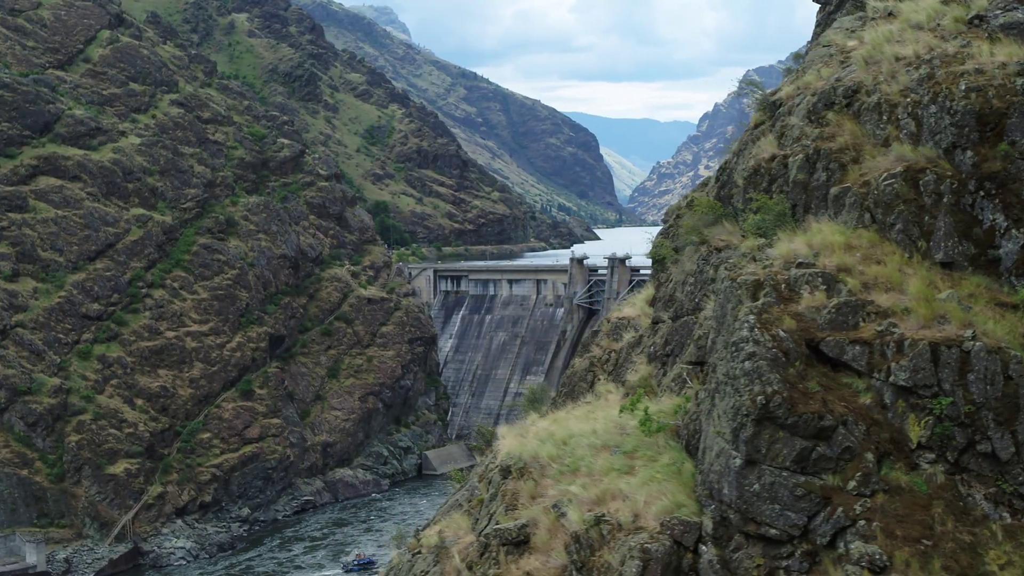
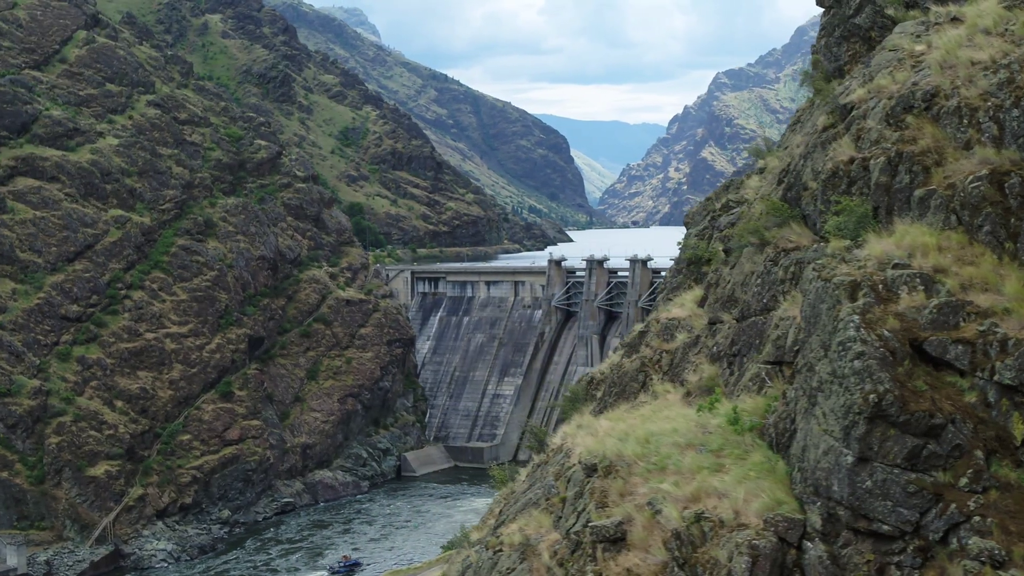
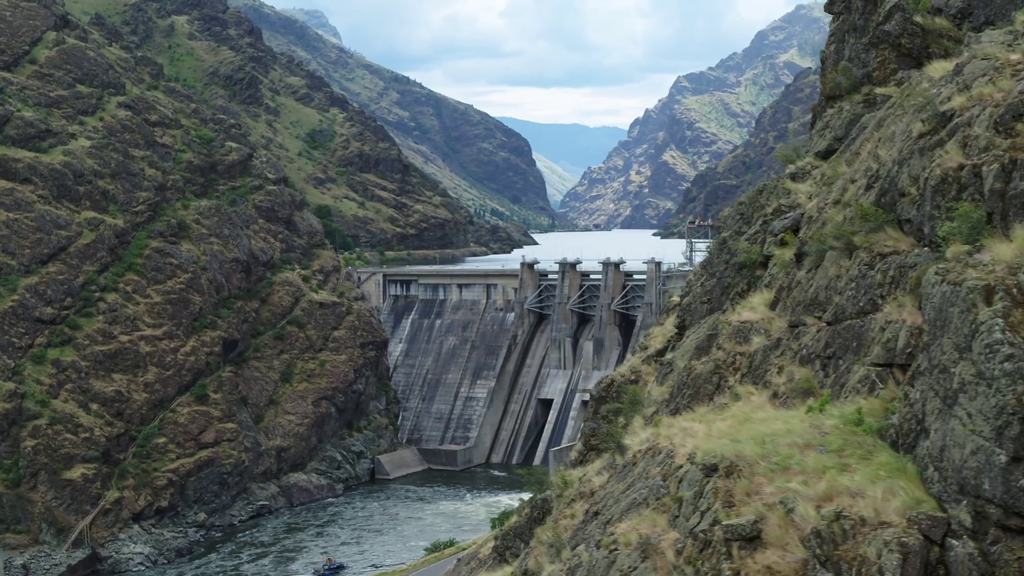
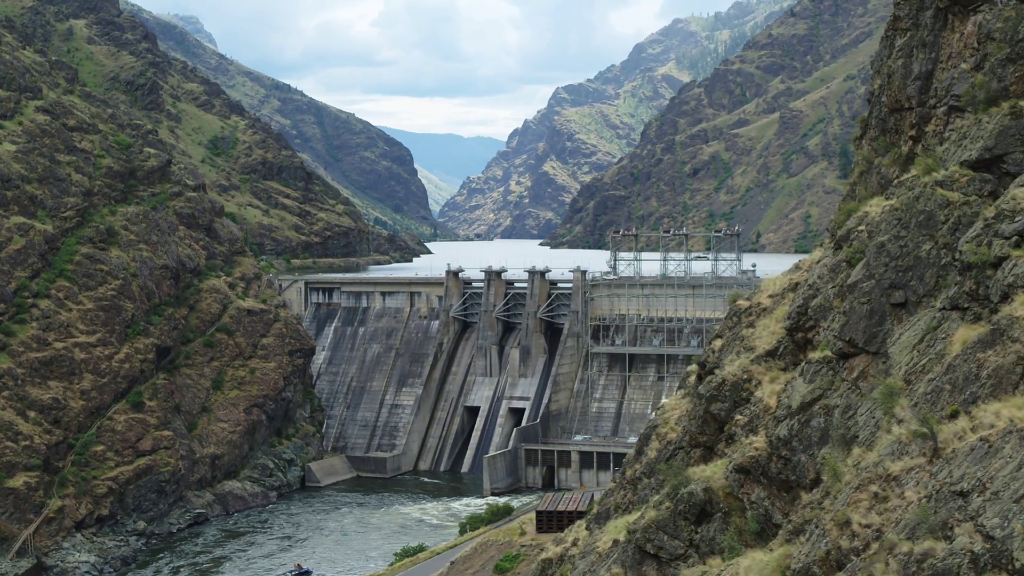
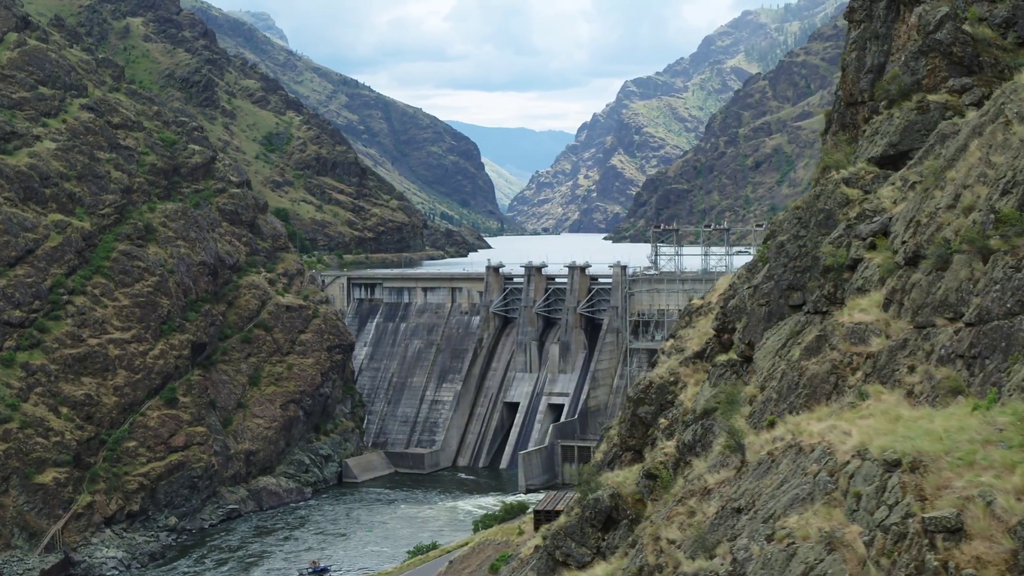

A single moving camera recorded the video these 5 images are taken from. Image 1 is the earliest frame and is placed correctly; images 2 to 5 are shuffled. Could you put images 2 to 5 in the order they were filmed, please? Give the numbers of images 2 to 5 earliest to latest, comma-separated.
2, 3, 5, 4
